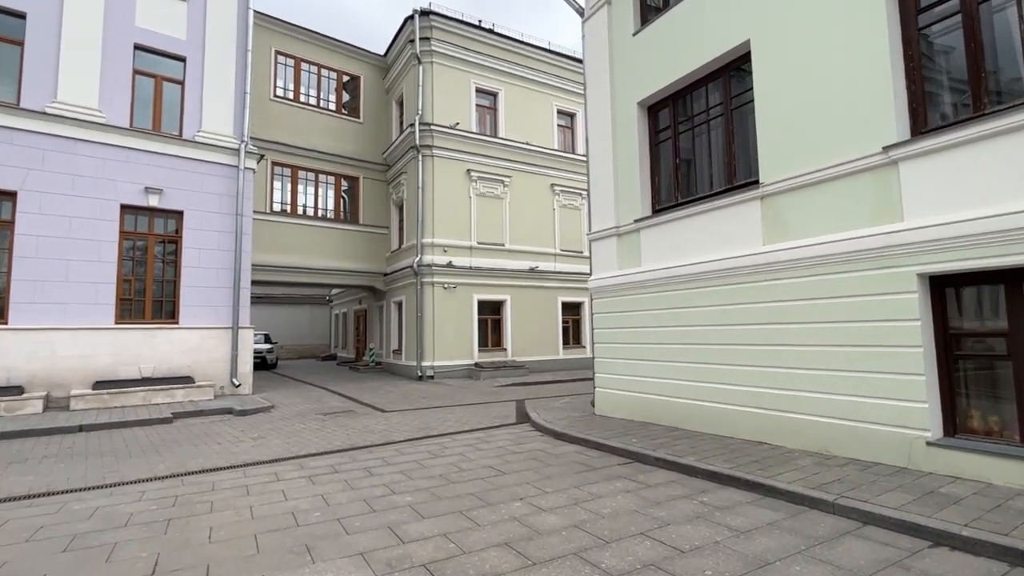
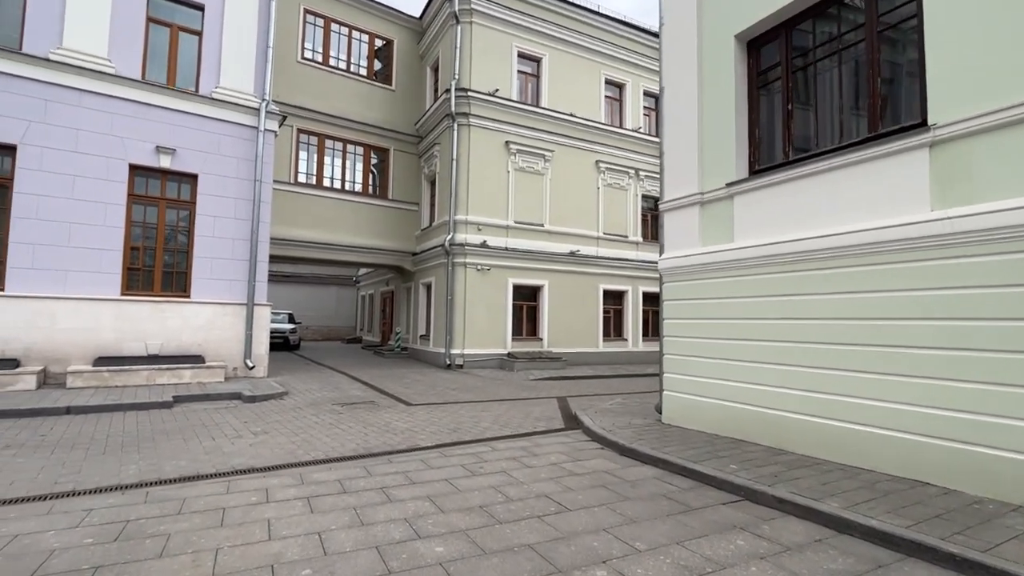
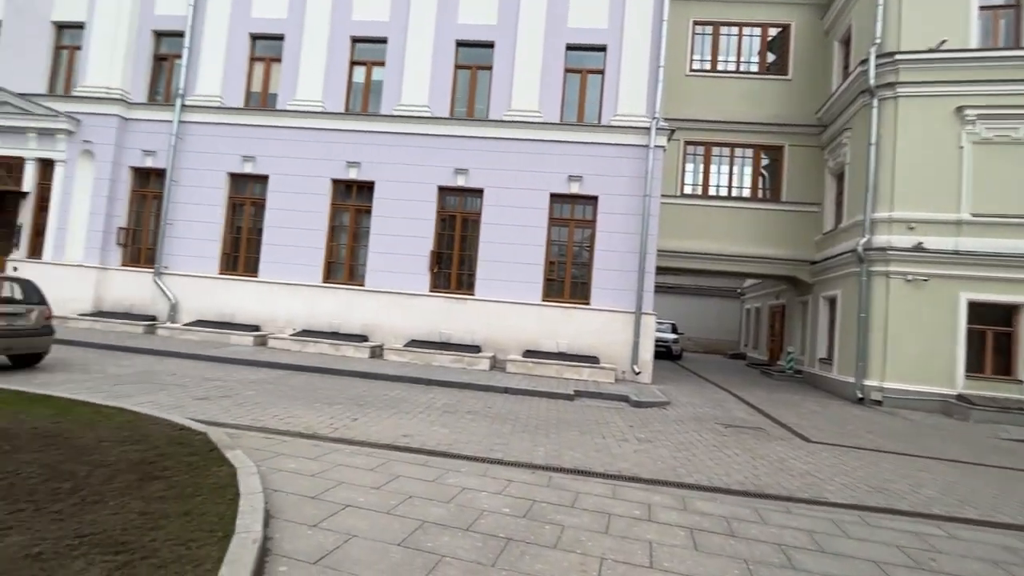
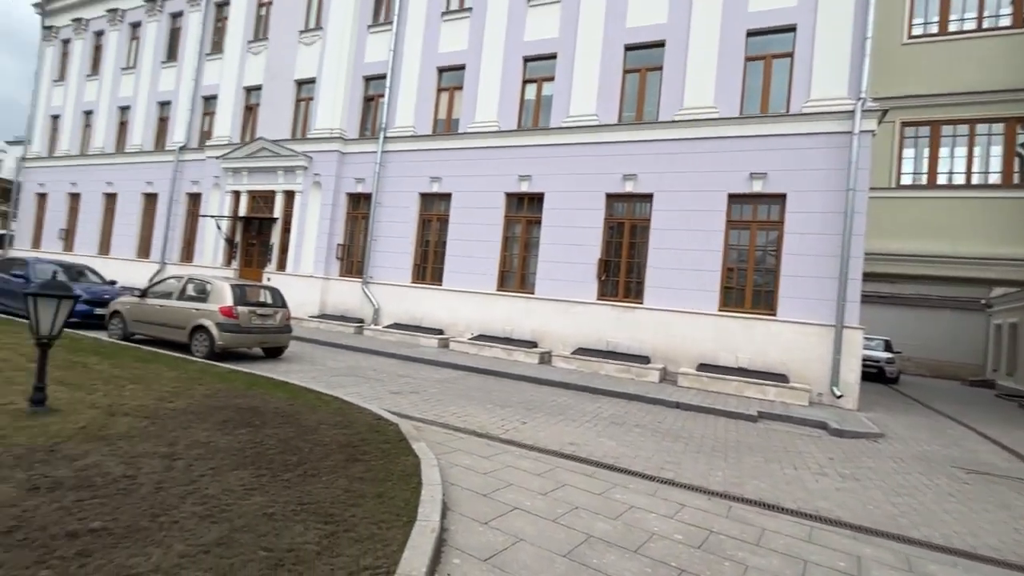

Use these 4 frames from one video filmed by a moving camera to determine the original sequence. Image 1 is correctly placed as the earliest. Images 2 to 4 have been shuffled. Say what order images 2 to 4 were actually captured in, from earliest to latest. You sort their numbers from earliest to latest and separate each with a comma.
2, 3, 4
